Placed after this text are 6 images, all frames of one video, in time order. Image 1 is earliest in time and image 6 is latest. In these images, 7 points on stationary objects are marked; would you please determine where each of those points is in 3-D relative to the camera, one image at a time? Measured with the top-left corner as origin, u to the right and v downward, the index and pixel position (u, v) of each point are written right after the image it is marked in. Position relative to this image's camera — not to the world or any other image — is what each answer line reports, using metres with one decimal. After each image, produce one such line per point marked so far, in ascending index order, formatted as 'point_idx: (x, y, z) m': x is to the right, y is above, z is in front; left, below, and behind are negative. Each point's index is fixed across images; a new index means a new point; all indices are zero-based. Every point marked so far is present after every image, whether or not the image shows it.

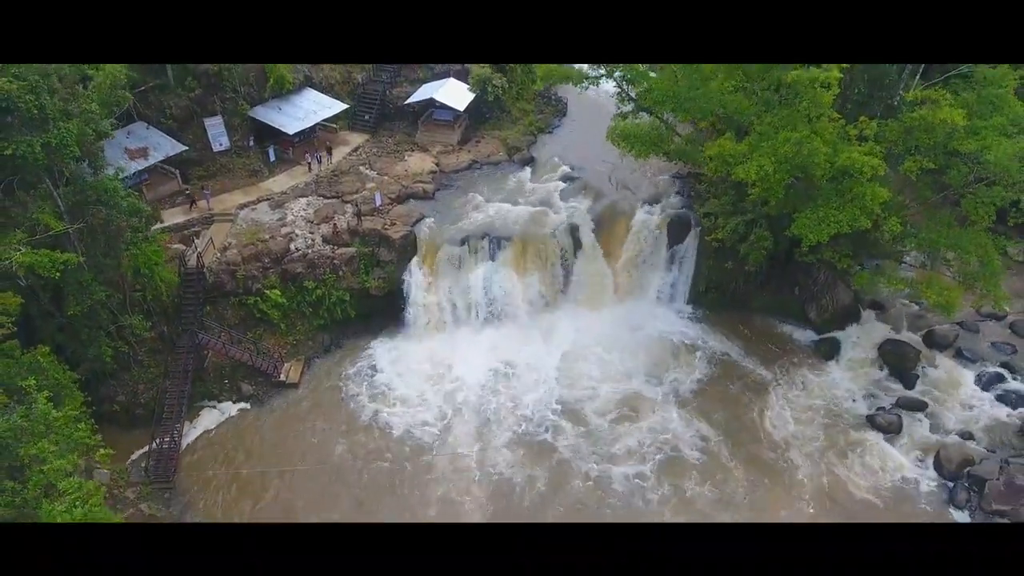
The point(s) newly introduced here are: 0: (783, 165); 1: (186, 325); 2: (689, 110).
0: (+5.8, +2.6, +14.4) m
1: (-8.7, -1.0, +18.2) m
2: (+4.2, +4.1, +16.1) m
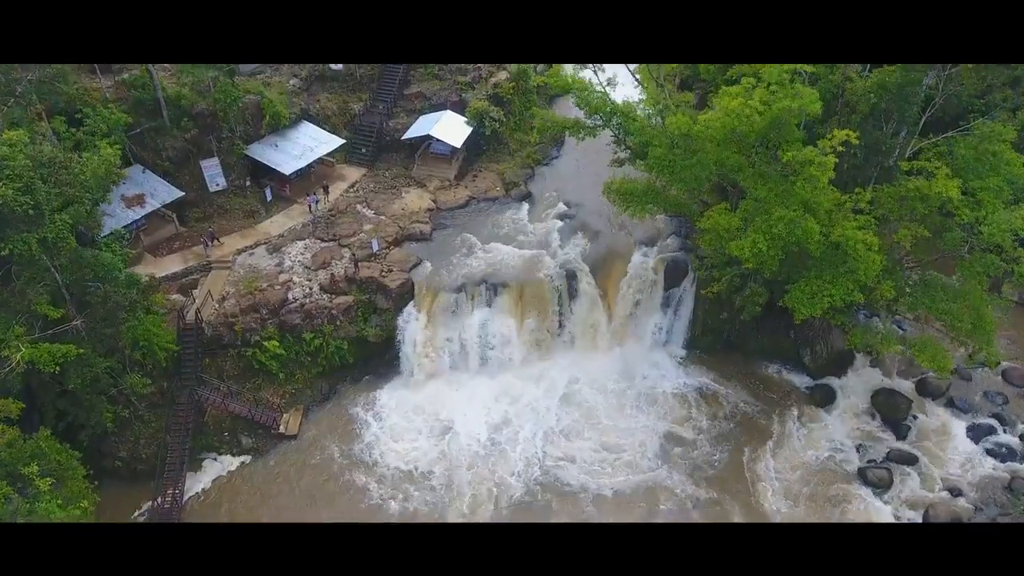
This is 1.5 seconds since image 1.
0: (+5.7, +0.9, +14.5) m
1: (-8.8, -2.5, +18.4) m
2: (+4.1, +2.5, +16.1) m
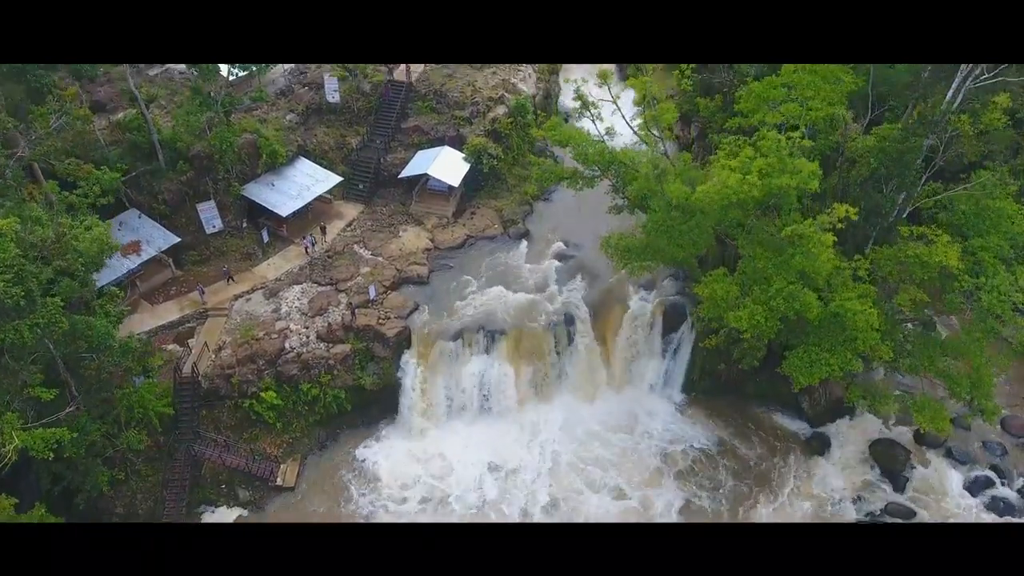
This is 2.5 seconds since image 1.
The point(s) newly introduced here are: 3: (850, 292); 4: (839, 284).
0: (+5.6, -0.6, +14.4) m
1: (-8.9, -4.0, +18.4) m
2: (+4.0, +1.0, +16.0) m
3: (+7.3, -0.1, +14.5) m
4: (+7.1, +0.1, +14.7) m
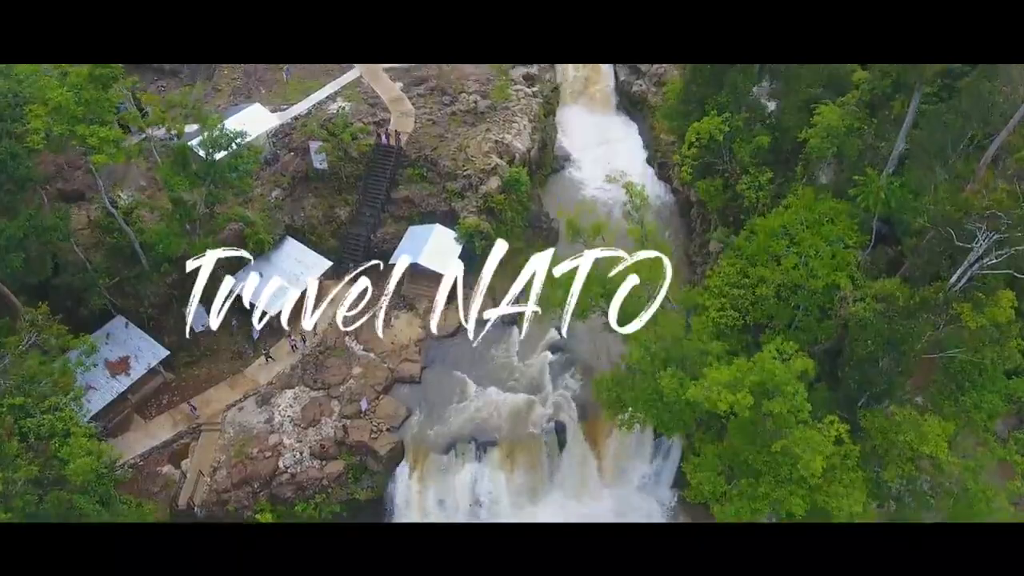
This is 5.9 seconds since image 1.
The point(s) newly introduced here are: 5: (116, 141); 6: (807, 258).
0: (+5.3, -4.8, +14.5) m
1: (-9.2, -7.7, +18.9) m
2: (+3.8, -3.0, +15.9) m
3: (+7.0, -4.3, +14.5) m
4: (+6.9, -4.1, +14.7) m
5: (-10.2, +3.8, +17.4) m
6: (+7.2, +0.7, +16.5) m
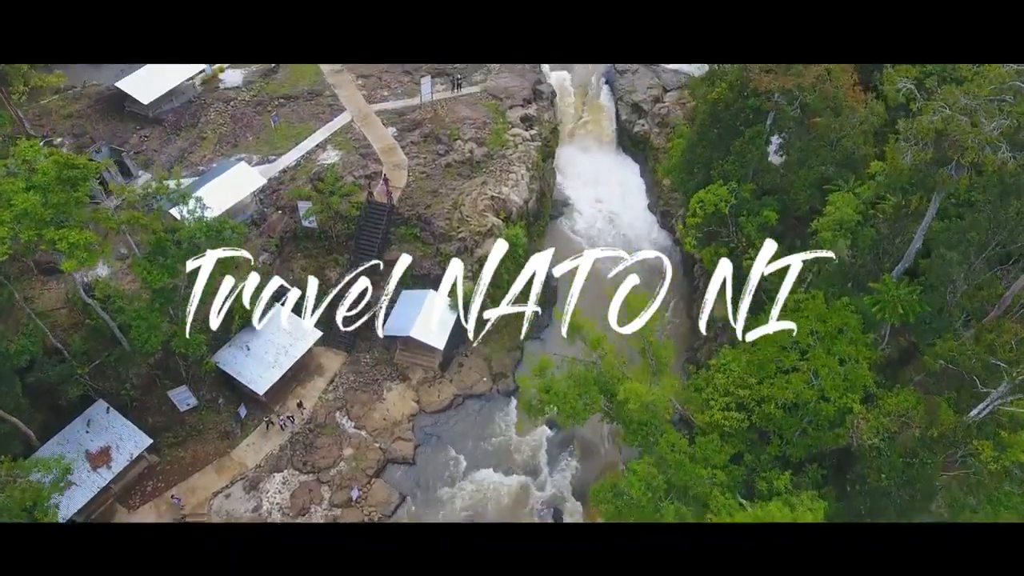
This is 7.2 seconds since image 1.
0: (+5.2, -7.6, +13.8) m
1: (-9.3, -10.3, +18.4) m
2: (+3.6, -5.7, +15.2) m
3: (+6.9, -7.1, +13.9) m
4: (+6.7, -6.9, +14.0) m
5: (-10.3, +1.1, +16.4) m
6: (+7.1, -2.0, +15.7) m
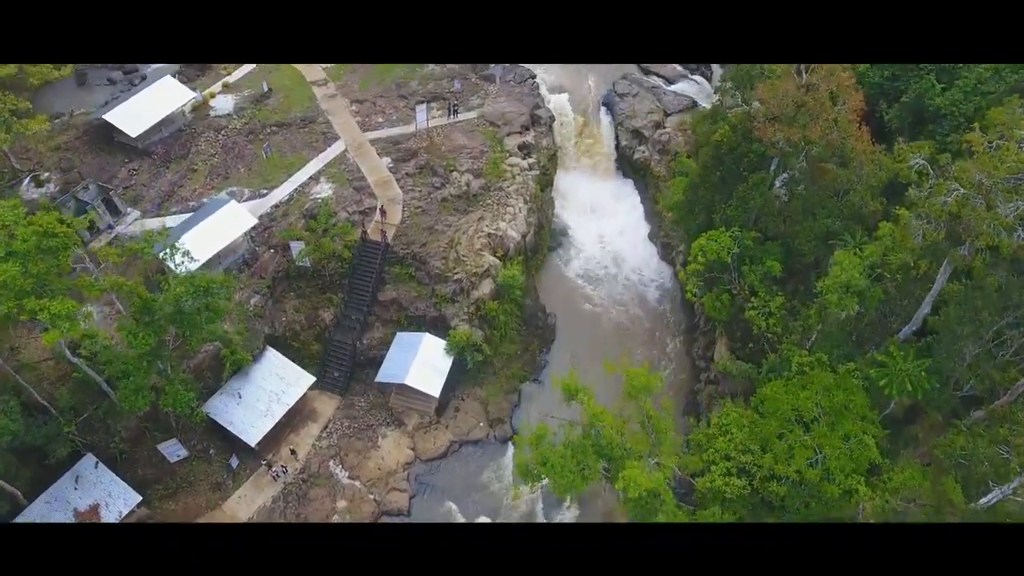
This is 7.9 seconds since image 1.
0: (+5.1, -9.3, +13.5) m
1: (-9.4, -11.9, +18.1) m
2: (+3.5, -7.4, +14.8) m
3: (+6.8, -8.8, +13.5) m
4: (+6.6, -8.6, +13.7) m
5: (-10.4, -0.6, +15.9) m
6: (+7.0, -3.7, +15.2) m
